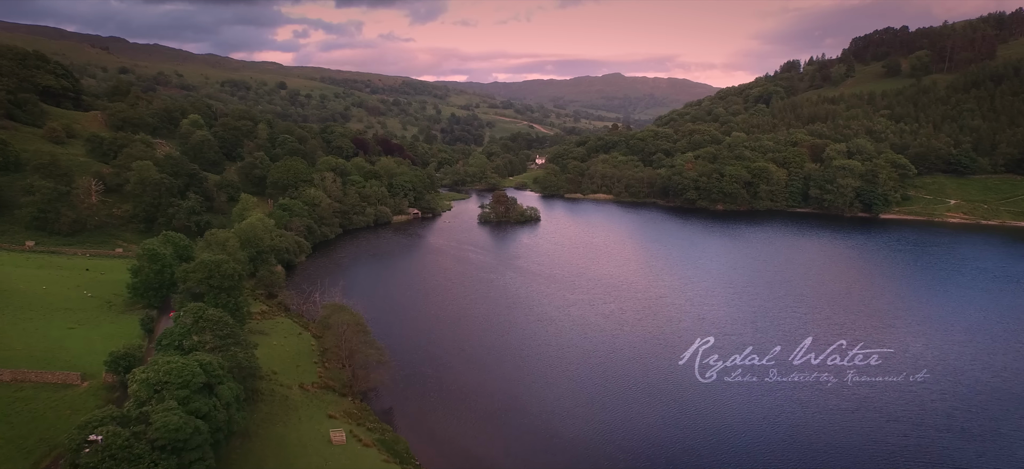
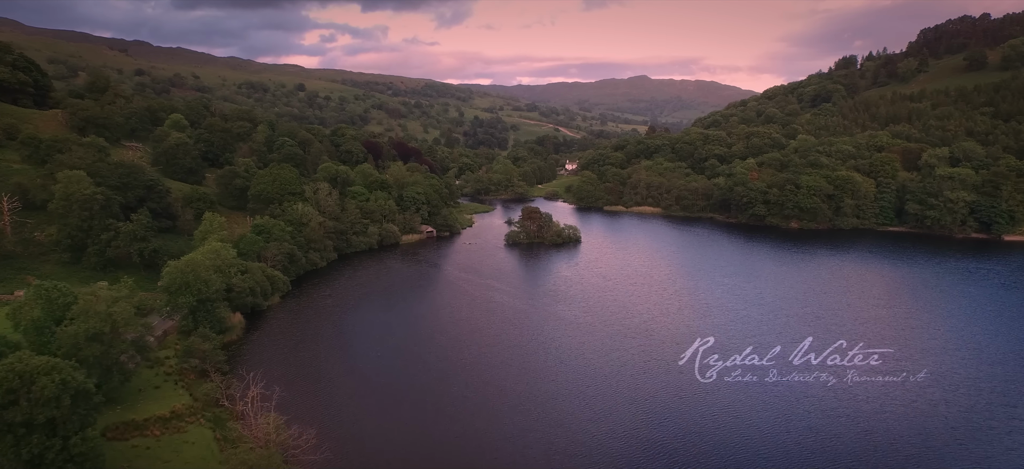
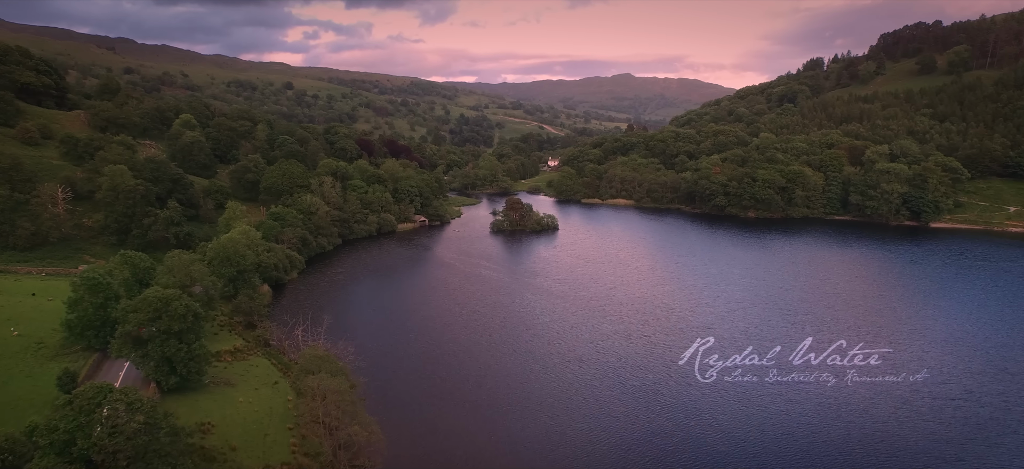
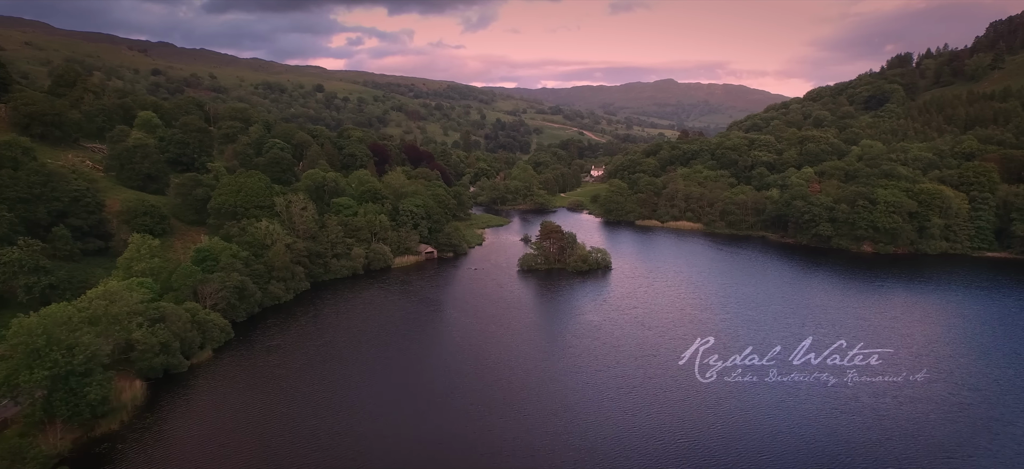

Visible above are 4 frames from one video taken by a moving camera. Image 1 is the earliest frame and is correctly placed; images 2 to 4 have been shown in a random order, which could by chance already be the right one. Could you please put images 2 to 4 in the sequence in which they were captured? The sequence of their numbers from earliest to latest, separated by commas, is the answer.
3, 2, 4
